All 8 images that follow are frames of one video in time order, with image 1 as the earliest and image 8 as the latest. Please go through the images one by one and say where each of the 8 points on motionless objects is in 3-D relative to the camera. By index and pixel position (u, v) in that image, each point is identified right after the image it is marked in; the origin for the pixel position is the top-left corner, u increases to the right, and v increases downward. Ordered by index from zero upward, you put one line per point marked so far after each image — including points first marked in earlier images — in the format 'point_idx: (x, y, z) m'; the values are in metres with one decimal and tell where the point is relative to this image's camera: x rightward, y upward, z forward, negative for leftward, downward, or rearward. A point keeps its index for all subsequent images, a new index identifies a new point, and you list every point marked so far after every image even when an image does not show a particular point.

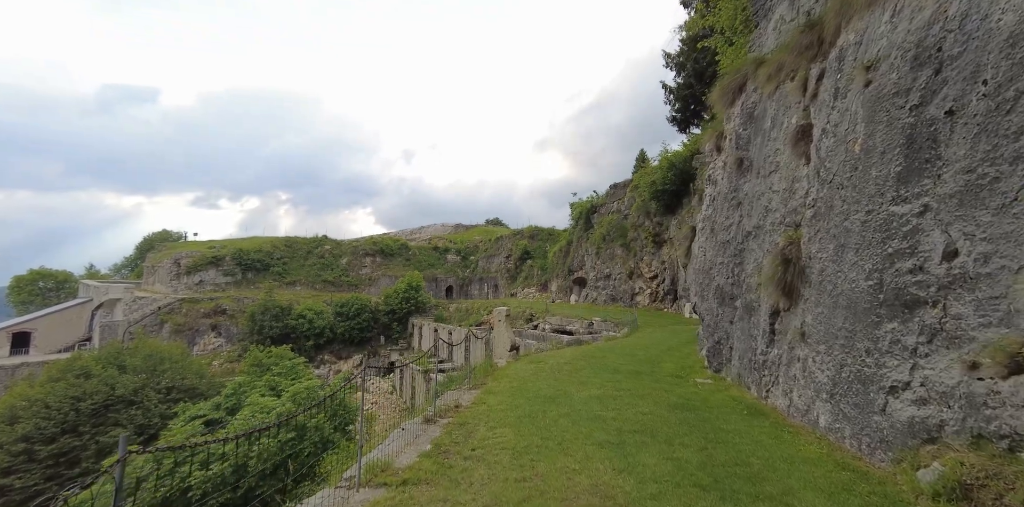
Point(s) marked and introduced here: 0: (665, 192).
0: (+5.2, +2.1, +16.3) m
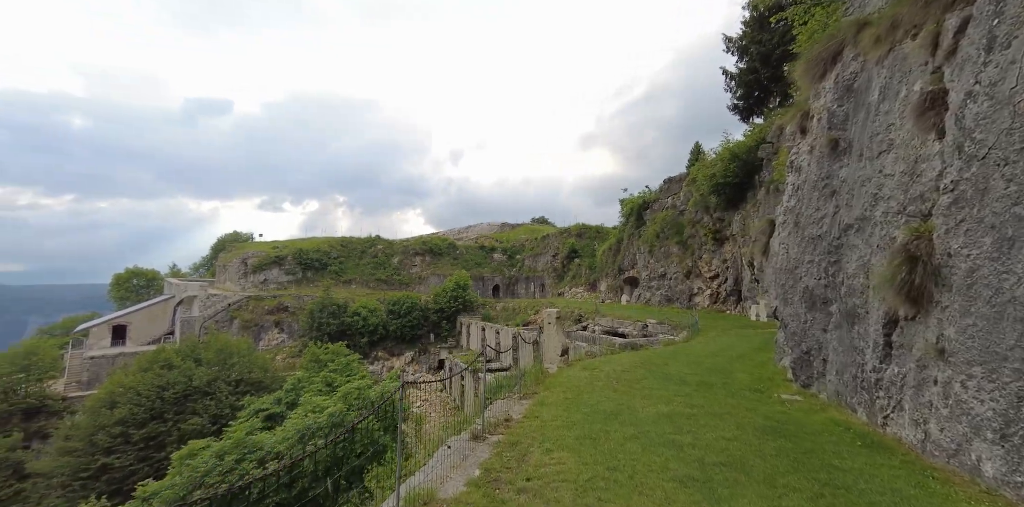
0: (+6.7, +2.1, +15.3) m
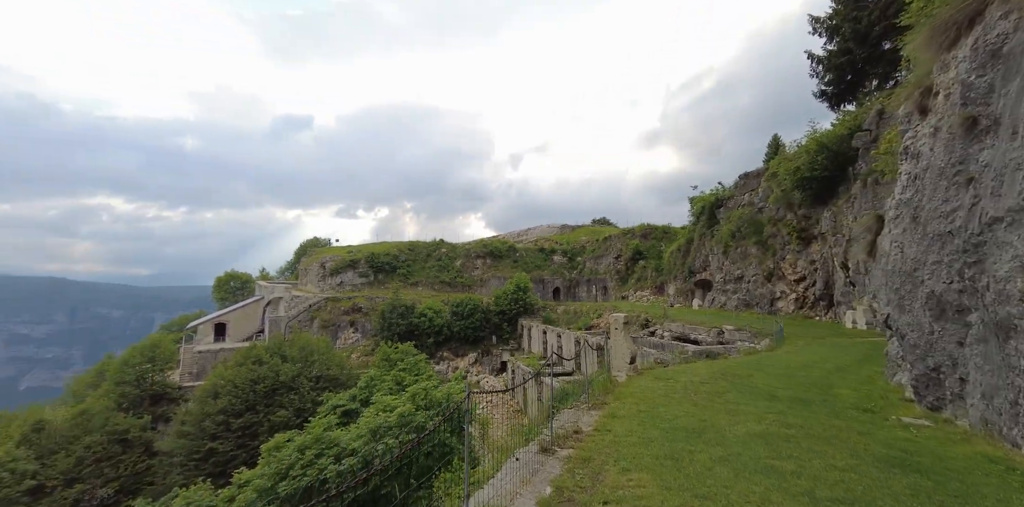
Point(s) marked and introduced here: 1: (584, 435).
0: (+8.6, +2.1, +14.0) m
1: (+1.0, -2.6, +7.0) m
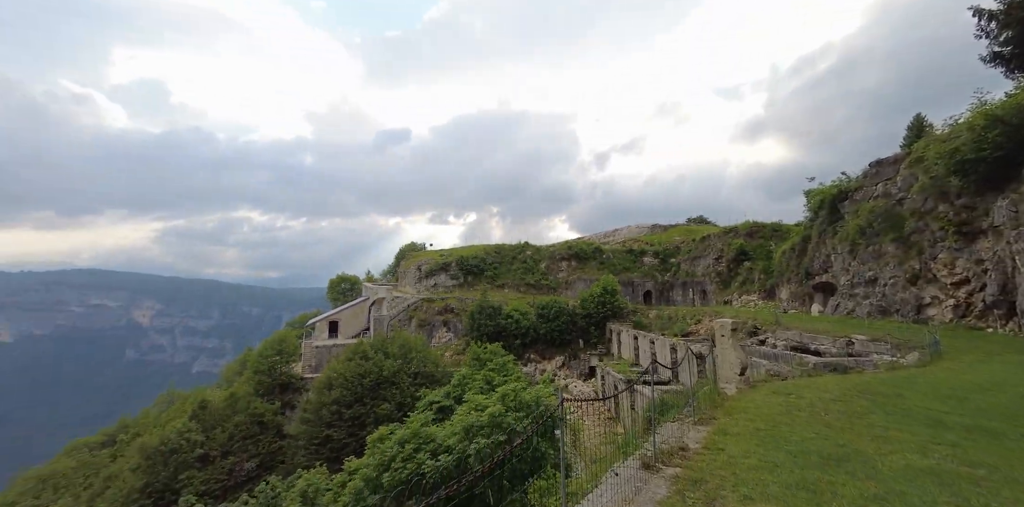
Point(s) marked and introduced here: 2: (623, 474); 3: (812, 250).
0: (+11.0, +2.2, +11.9) m
1: (+2.3, -2.6, +6.3) m
2: (+1.2, -2.3, +5.1) m
3: (+11.6, +0.1, +19.1) m
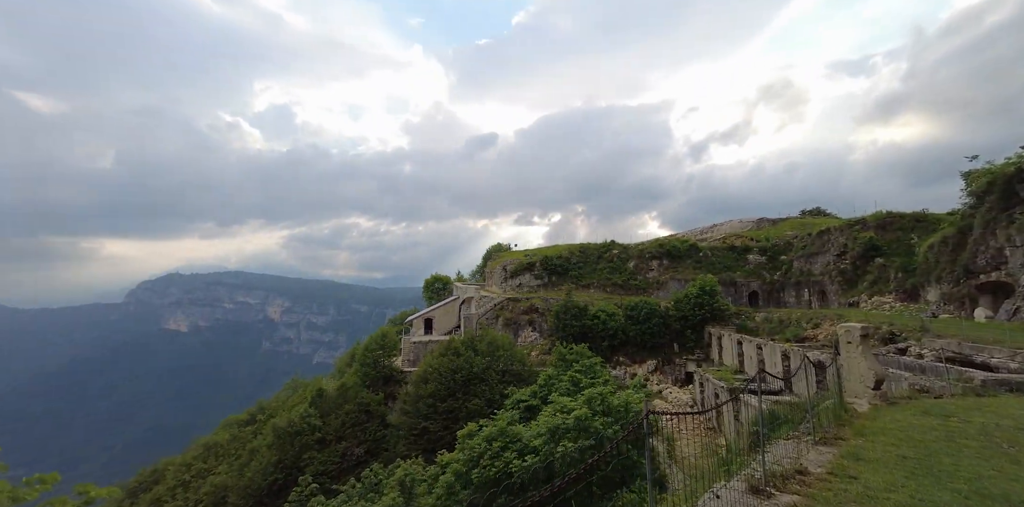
0: (+12.8, +2.3, +9.0) m
1: (+3.2, -2.3, +5.0) m
2: (+1.9, -2.1, +4.0) m
3: (+14.7, +0.3, +16.0) m
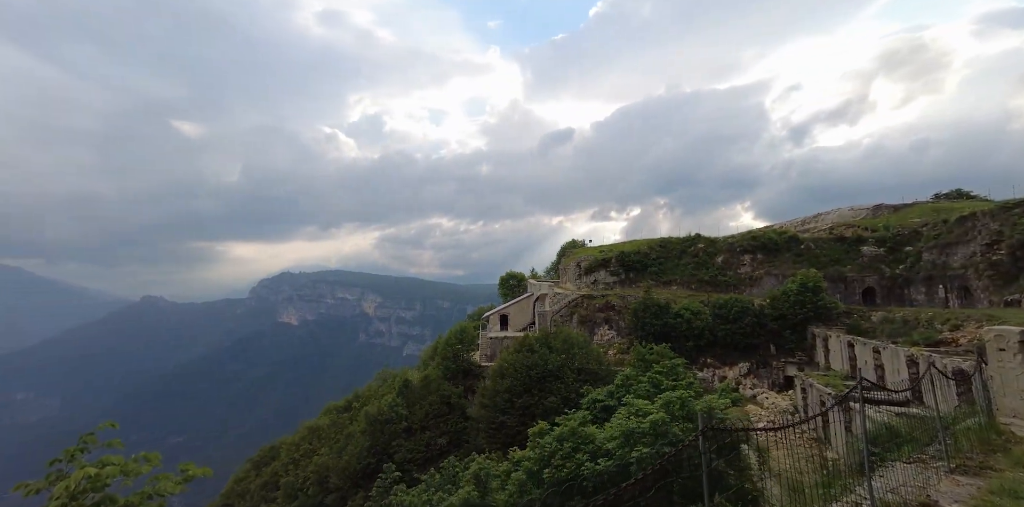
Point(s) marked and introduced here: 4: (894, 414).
0: (+13.8, +2.6, +5.9) m
1: (+3.7, -2.0, +3.4) m
2: (+2.3, -1.8, +2.7) m
3: (+16.7, +0.6, +12.5) m
4: (+10.9, -4.6, +14.1) m
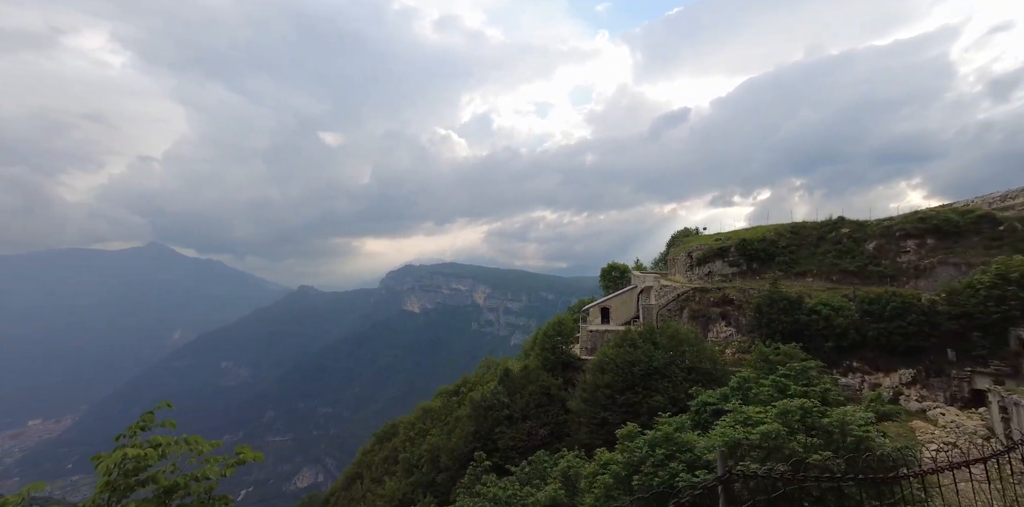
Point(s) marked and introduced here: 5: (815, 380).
0: (+14.2, +3.1, +0.7) m
1: (+3.8, -1.5, +0.5) m
2: (+2.3, -1.3, +0.1) m
3: (+18.5, +1.1, +6.6) m
4: (+13.1, -4.0, +9.4) m
5: (+12.1, -4.9, +18.9) m
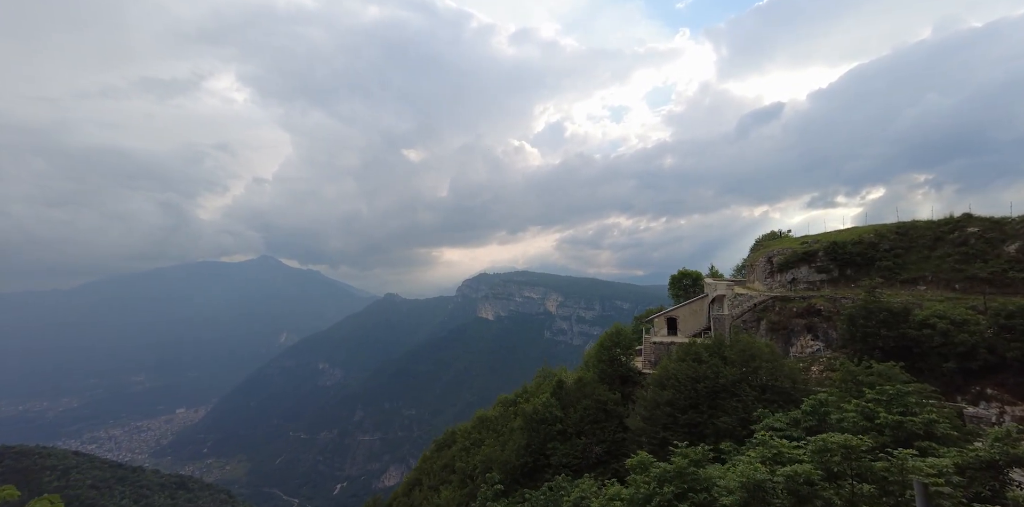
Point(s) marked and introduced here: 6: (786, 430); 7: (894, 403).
0: (+11.8, +3.5, -4.0) m
1: (+1.5, -1.1, -2.8) m
2: (-0.1, -0.8, -3.0) m
3: (+16.9, +1.5, +1.2) m
4: (+12.0, -3.7, +4.6) m
5: (+12.4, -4.8, +14.2) m
6: (+8.7, -5.6, +14.7) m
7: (+12.2, -4.6, +14.7) m
